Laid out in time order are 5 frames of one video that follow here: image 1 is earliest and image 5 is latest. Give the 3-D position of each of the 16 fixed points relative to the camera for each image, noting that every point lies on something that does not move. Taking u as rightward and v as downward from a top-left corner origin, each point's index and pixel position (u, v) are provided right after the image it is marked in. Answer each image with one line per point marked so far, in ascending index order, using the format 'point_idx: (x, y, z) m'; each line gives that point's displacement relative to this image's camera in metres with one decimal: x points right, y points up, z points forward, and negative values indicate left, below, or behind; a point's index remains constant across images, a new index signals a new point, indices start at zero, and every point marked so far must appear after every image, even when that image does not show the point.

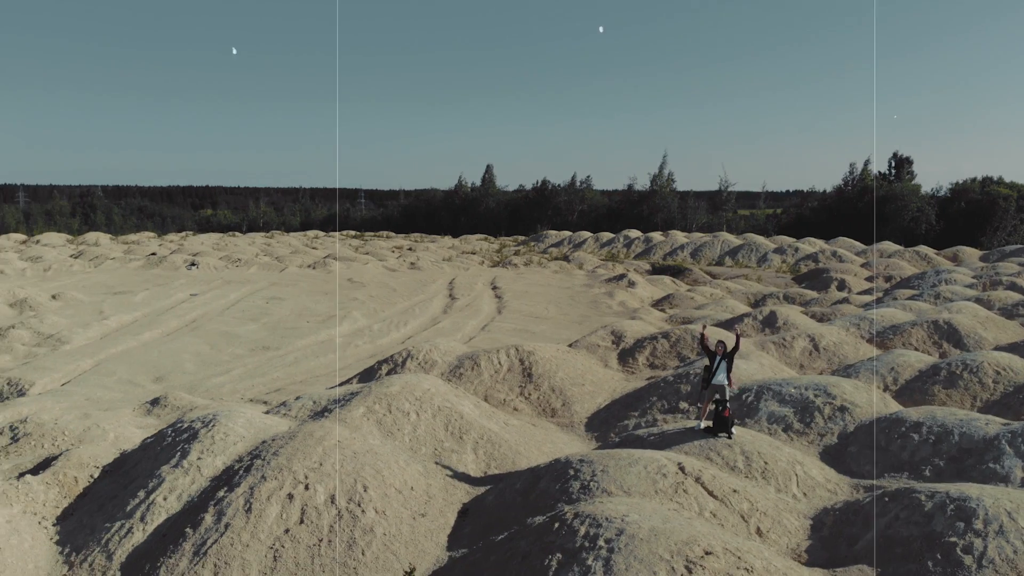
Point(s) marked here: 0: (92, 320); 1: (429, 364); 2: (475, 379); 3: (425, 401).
0: (-8.1, -0.6, +18.5) m
1: (-0.9, -0.8, +10.7) m
2: (-0.4, -1.0, +10.4) m
3: (-0.8, -1.0, +8.6) m
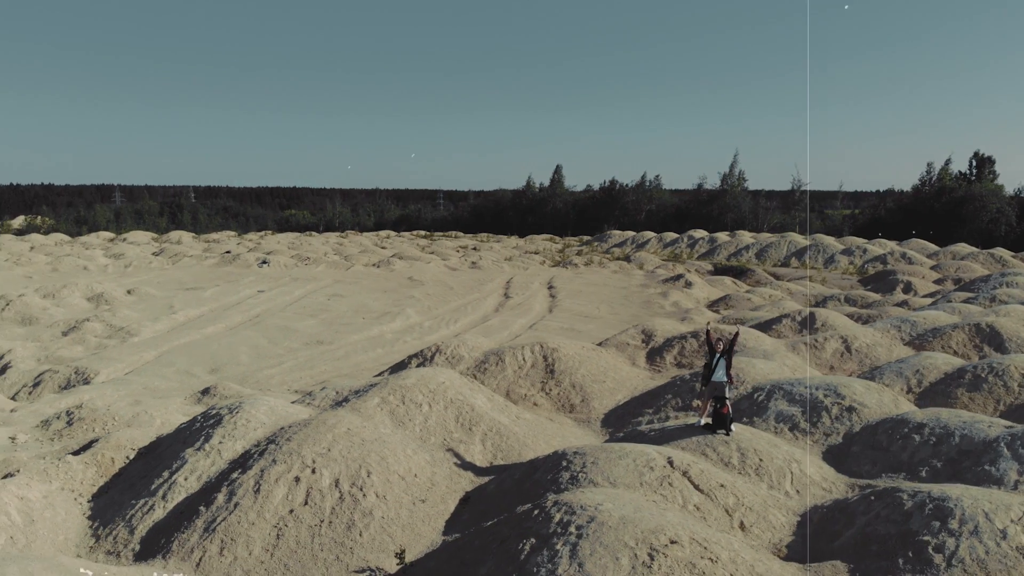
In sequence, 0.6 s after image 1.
0: (-7.1, -0.5, +19.4) m
1: (-0.7, -0.8, +11.1) m
2: (-0.1, -1.0, +10.7) m
3: (-0.7, -1.0, +9.0) m
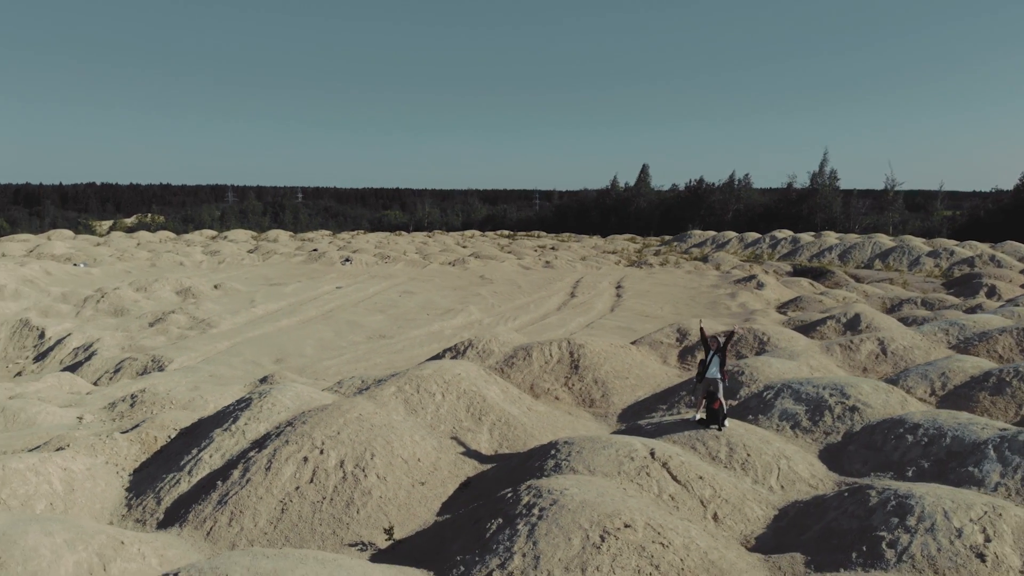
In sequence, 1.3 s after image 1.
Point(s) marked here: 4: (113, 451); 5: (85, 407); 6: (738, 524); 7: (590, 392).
0: (-5.8, -0.4, +20.6) m
1: (-0.3, -0.8, +11.5) m
2: (+0.1, -0.9, +11.1) m
3: (-0.6, -0.9, +9.5) m
4: (-3.8, -1.5, +9.1) m
5: (-5.3, -1.5, +12.0) m
6: (+1.7, -1.7, +7.1) m
7: (+0.9, -1.2, +10.7) m
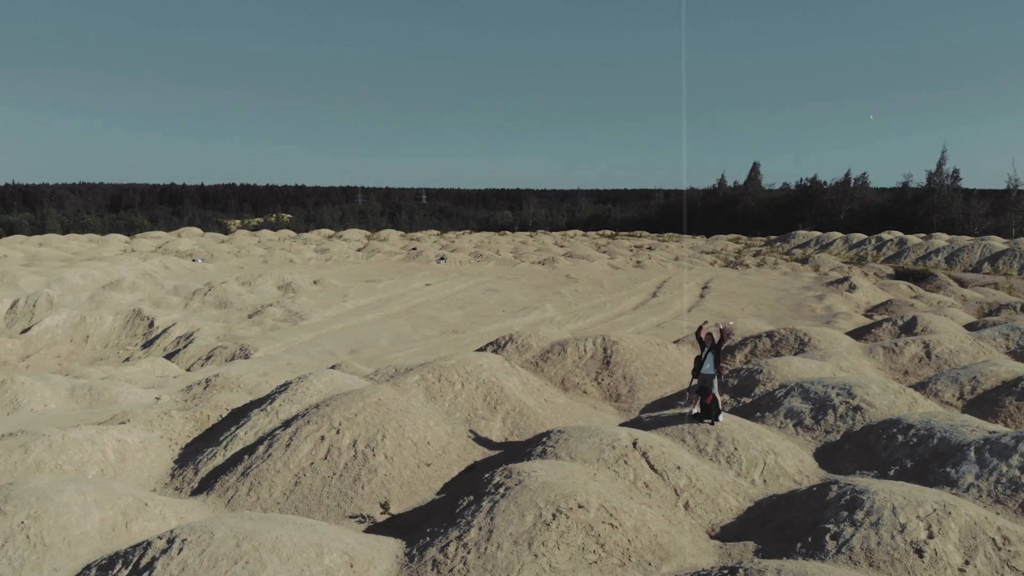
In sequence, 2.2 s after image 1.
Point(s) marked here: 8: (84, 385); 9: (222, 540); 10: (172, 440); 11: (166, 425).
0: (-4.0, -0.3, +21.7) m
1: (+0.1, -0.7, +12.0) m
2: (+0.5, -0.9, +11.5) m
3: (-0.4, -0.9, +10.0) m
4: (-3.6, -1.5, +10.1) m
5: (-4.7, -1.4, +13.1) m
6: (+1.5, -1.7, +7.4) m
7: (+1.2, -1.1, +11.1) m
8: (-5.6, -1.3, +12.5) m
9: (-1.9, -1.7, +6.4) m
10: (-3.5, -1.6, +9.9) m
11: (-3.6, -1.4, +10.1) m
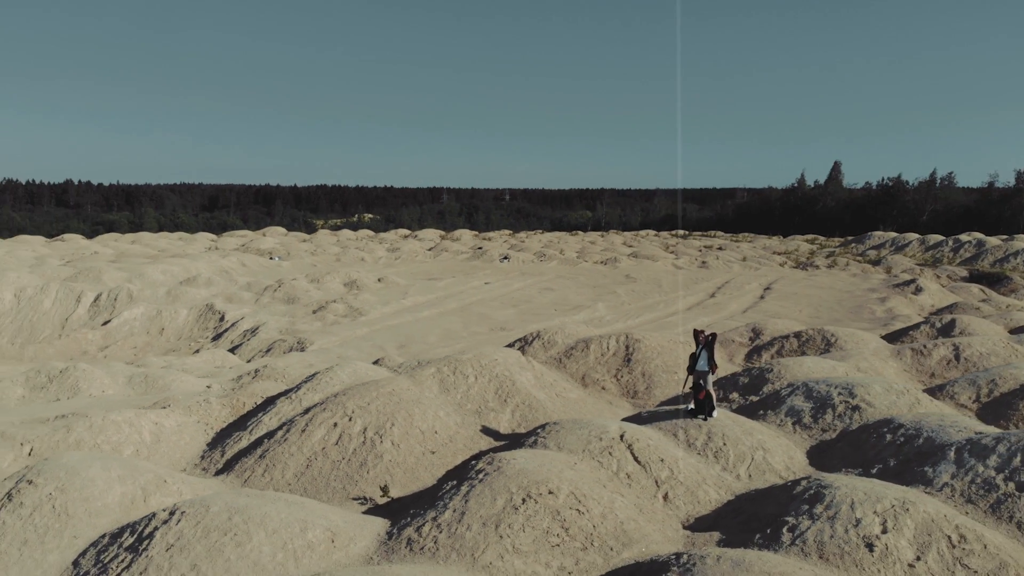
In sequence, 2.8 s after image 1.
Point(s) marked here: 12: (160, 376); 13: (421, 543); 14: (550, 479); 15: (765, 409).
0: (-2.7, -0.2, +22.4) m
1: (+0.5, -0.7, +12.4) m
2: (+0.8, -0.9, +11.8) m
3: (-0.3, -0.9, +10.4) m
4: (-3.4, -1.4, +10.8) m
5: (-4.3, -1.3, +13.9) m
6: (+1.4, -1.7, +7.6) m
7: (+1.5, -1.1, +11.3) m
8: (-5.2, -1.2, +13.4) m
9: (-2.1, -1.6, +6.9) m
10: (-3.4, -1.5, +10.6) m
11: (-3.5, -1.4, +10.8) m
12: (-4.8, -1.2, +13.1) m
13: (-0.6, -1.8, +6.7) m
14: (+0.3, -1.4, +7.1) m
15: (+2.5, -1.2, +9.5) m
